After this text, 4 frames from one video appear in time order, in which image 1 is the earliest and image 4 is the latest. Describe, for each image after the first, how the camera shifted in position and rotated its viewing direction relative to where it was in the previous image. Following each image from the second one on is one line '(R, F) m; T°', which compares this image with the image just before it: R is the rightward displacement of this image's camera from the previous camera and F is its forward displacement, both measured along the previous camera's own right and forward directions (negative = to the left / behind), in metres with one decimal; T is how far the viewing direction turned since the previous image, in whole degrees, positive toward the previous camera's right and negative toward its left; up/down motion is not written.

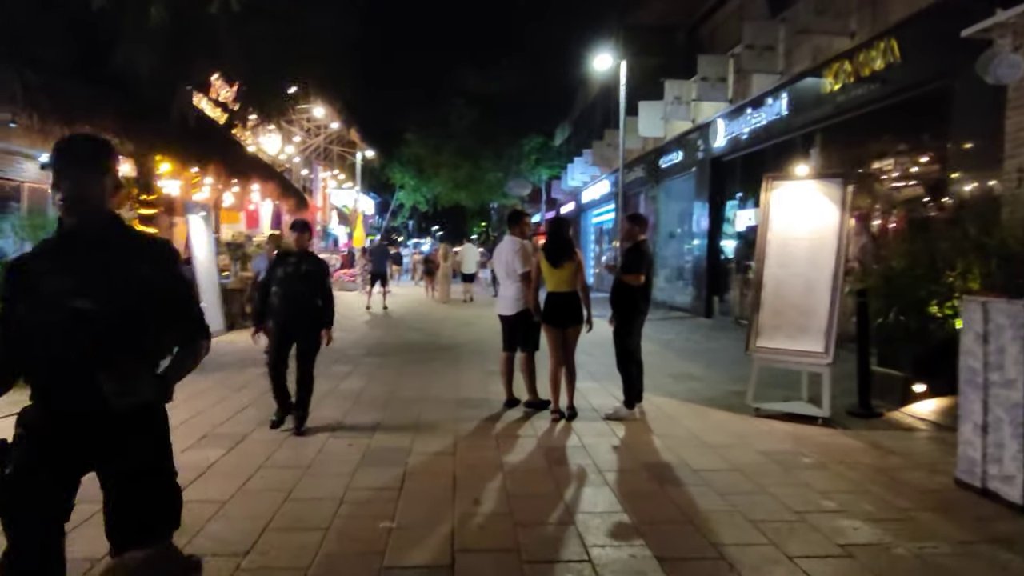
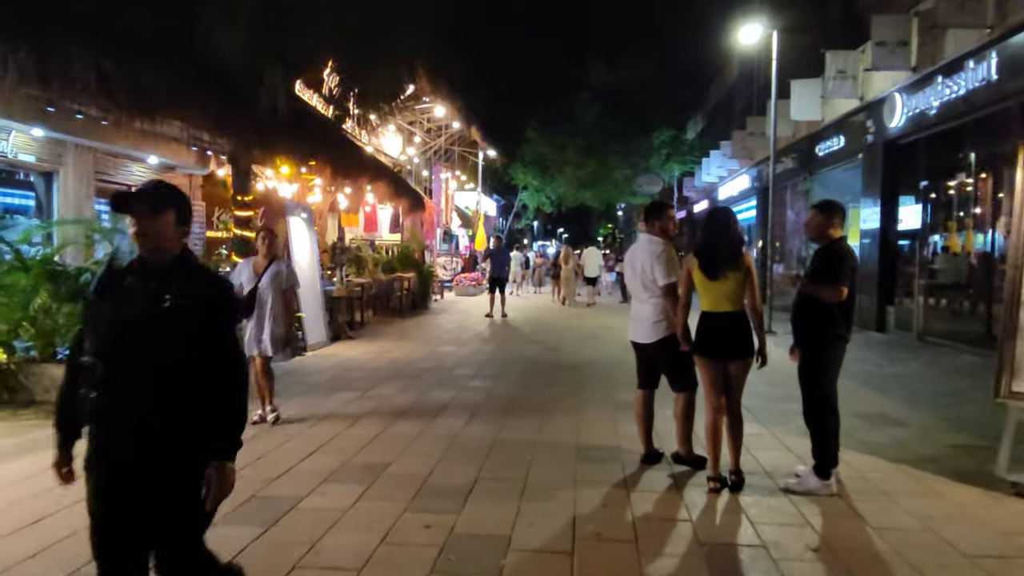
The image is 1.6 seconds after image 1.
(-0.1, +1.6) m; -10°
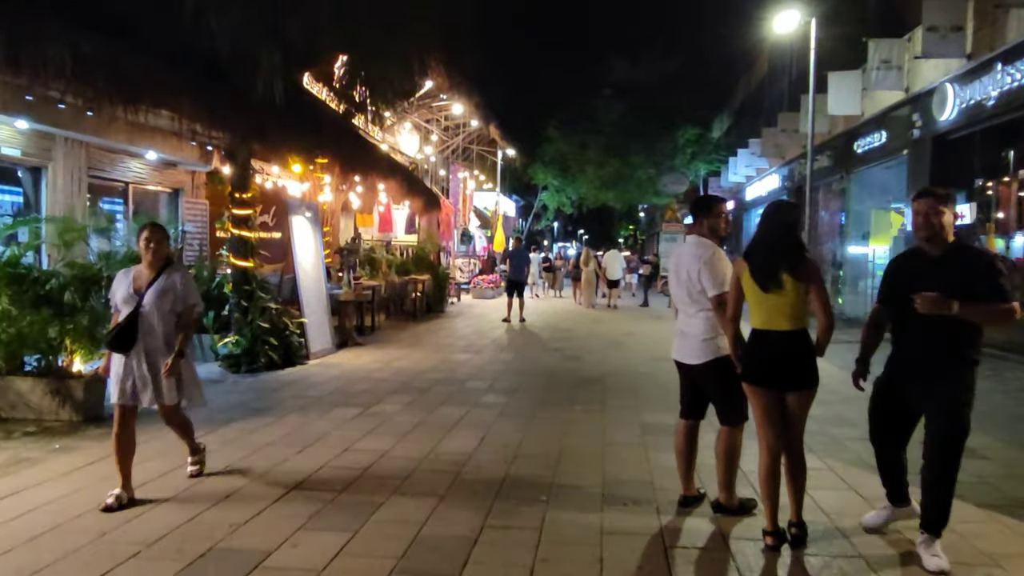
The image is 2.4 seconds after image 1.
(0.0, +0.8) m; -2°
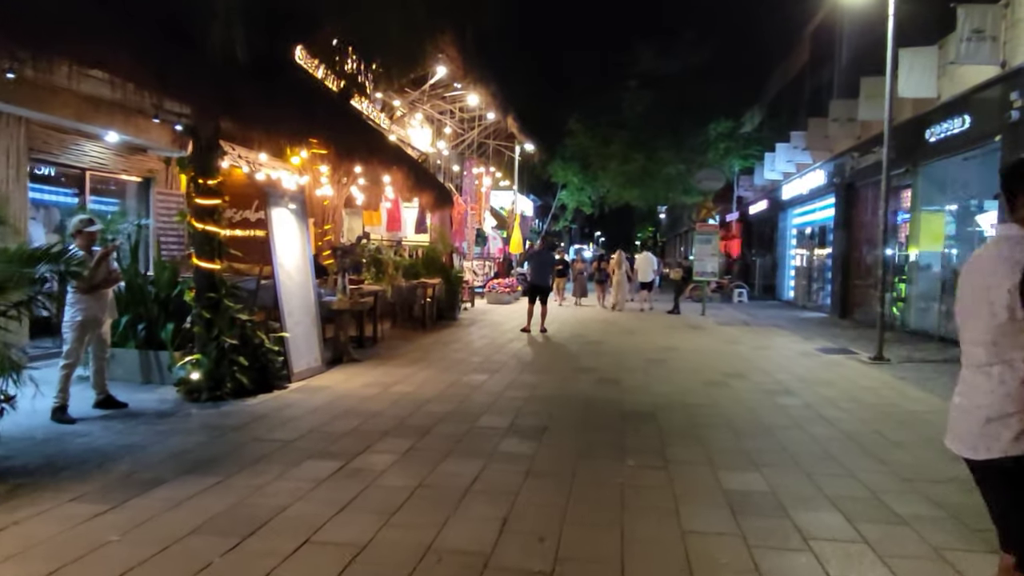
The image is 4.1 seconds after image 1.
(-0.1, +1.8) m; -1°
